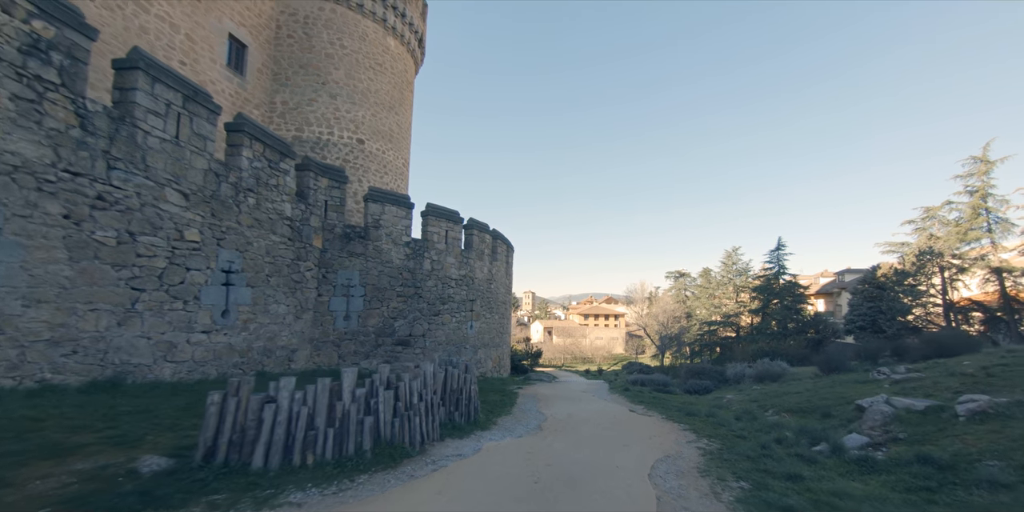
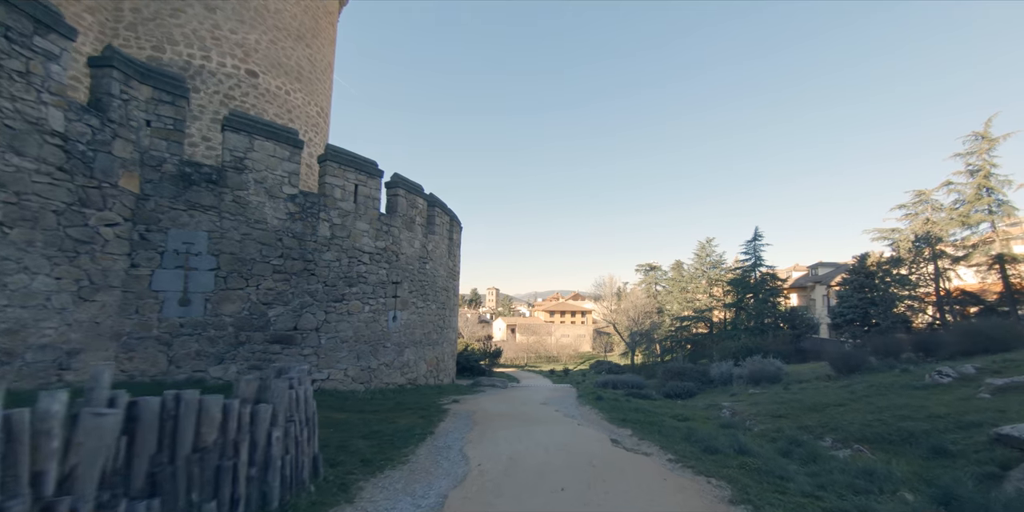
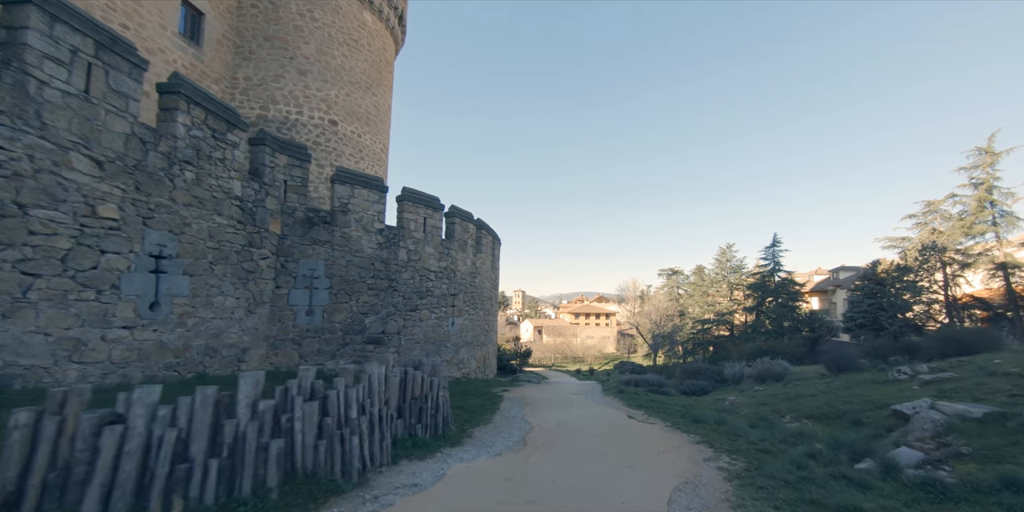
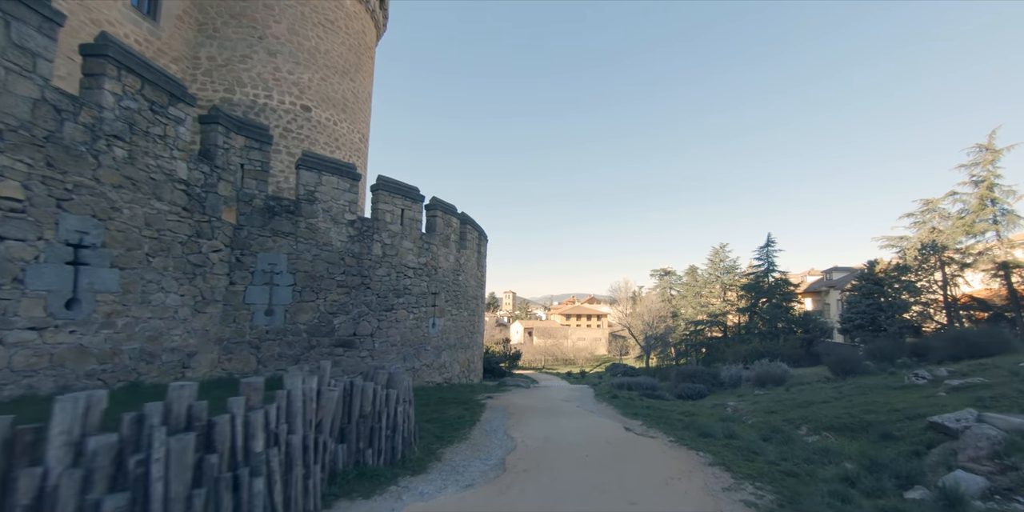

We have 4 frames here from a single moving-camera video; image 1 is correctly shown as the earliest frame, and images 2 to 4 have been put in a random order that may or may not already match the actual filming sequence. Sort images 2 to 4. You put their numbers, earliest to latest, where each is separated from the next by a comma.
3, 4, 2
